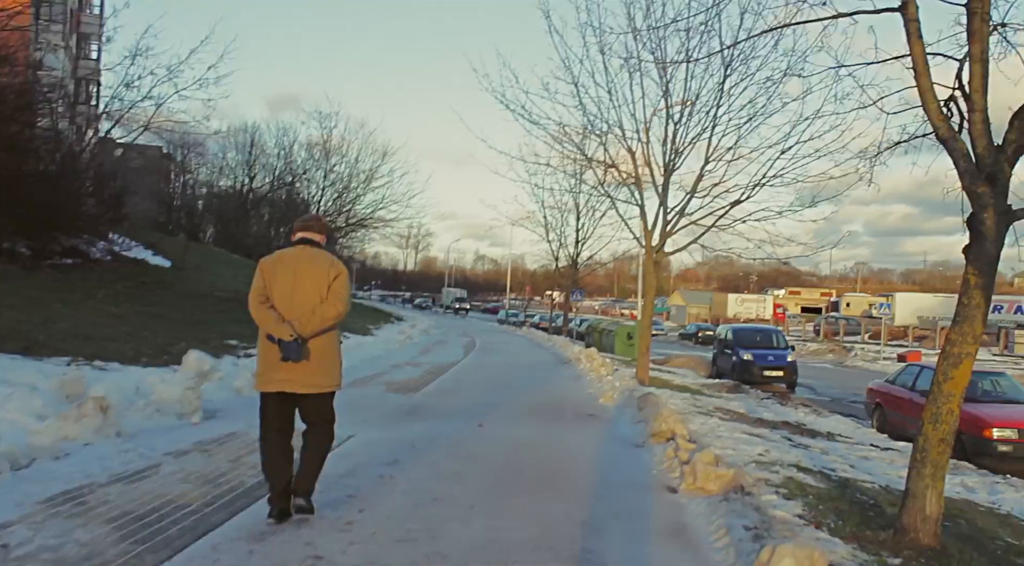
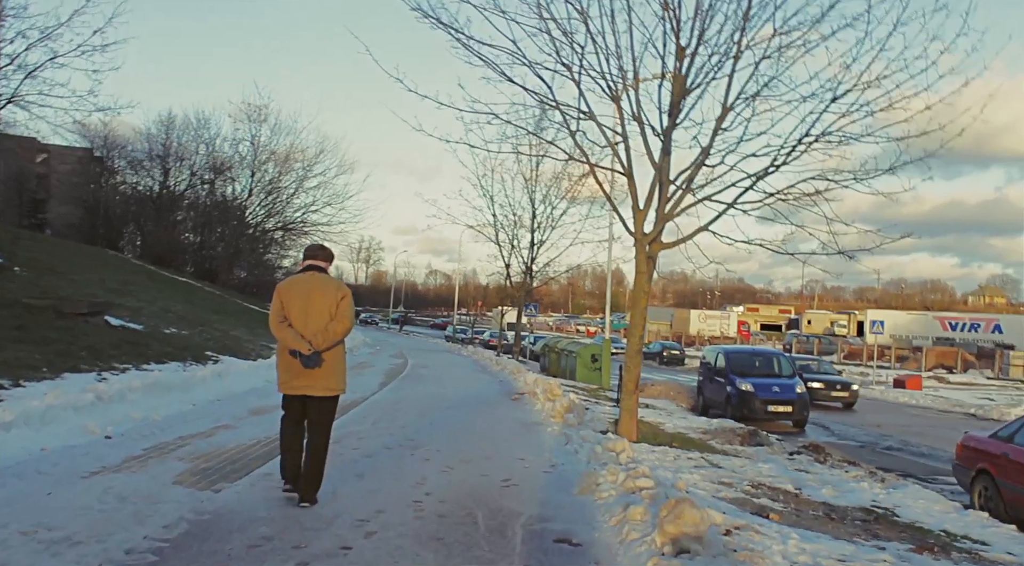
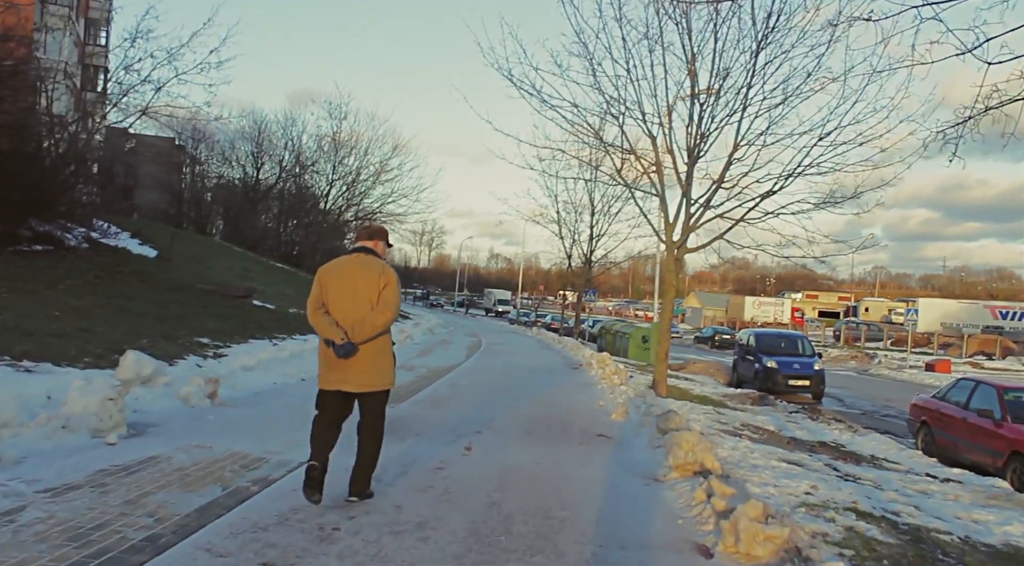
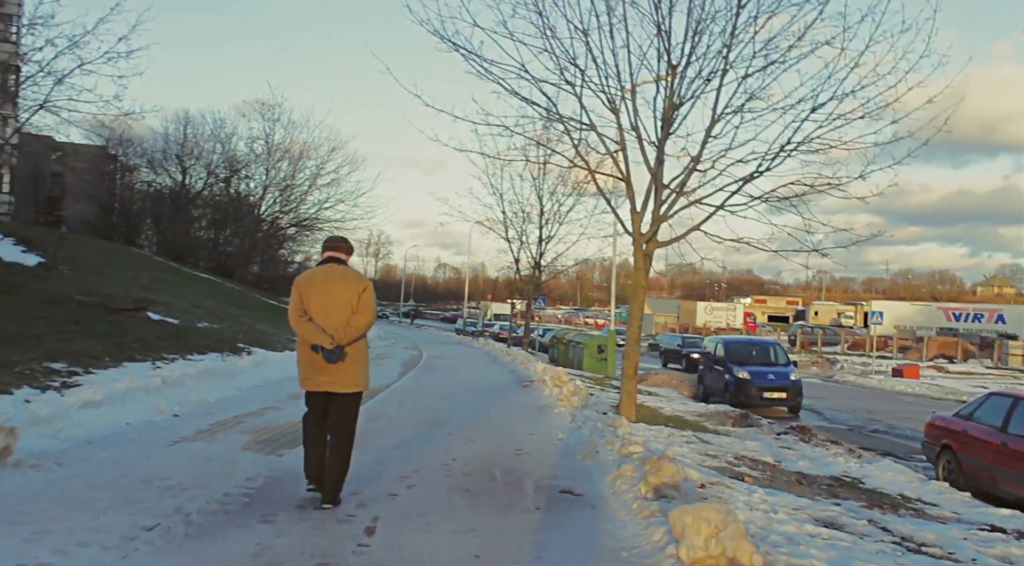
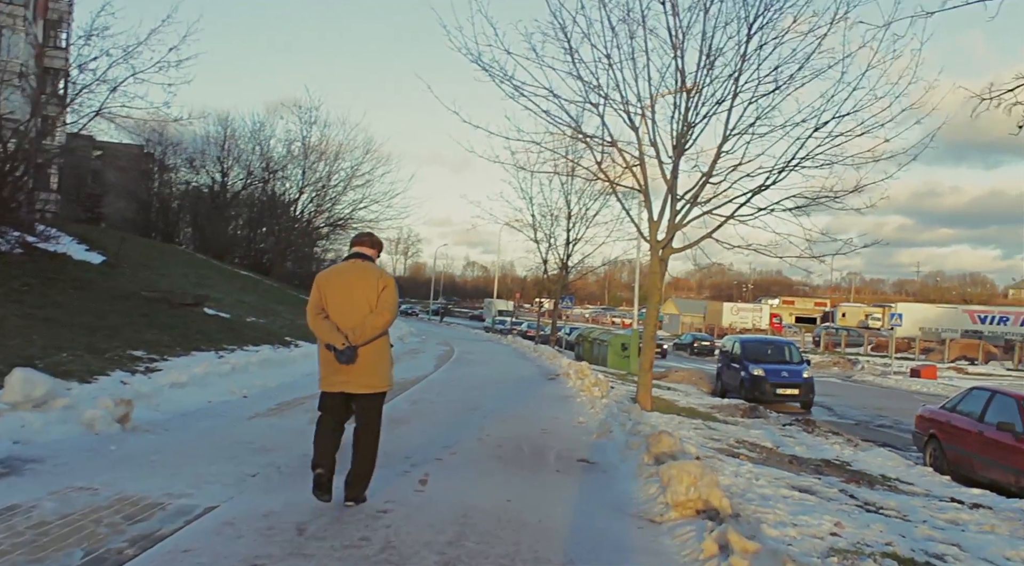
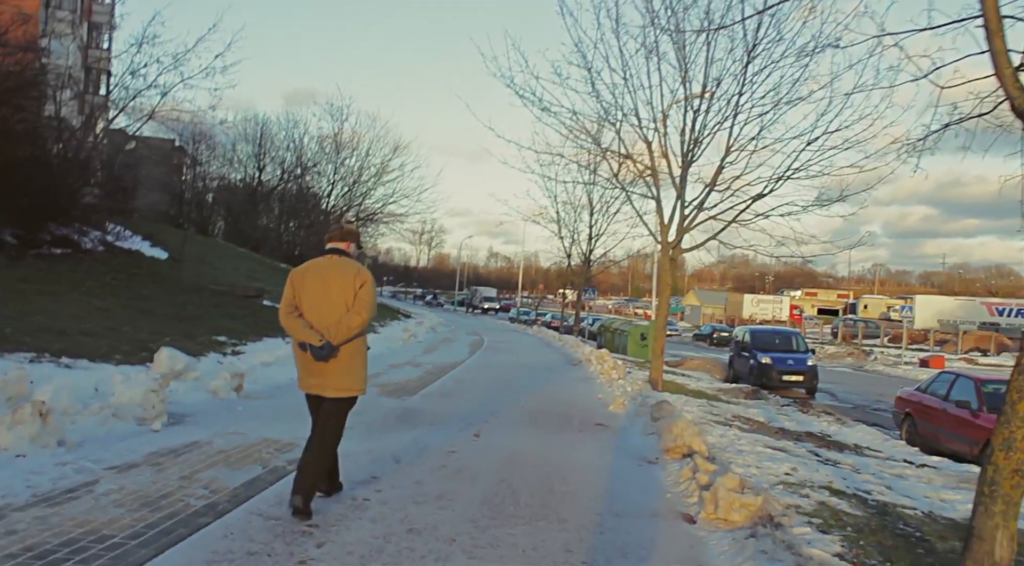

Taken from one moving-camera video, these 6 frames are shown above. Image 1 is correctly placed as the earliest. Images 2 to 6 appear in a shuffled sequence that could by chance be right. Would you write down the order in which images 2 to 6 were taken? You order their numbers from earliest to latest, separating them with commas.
6, 3, 5, 4, 2
